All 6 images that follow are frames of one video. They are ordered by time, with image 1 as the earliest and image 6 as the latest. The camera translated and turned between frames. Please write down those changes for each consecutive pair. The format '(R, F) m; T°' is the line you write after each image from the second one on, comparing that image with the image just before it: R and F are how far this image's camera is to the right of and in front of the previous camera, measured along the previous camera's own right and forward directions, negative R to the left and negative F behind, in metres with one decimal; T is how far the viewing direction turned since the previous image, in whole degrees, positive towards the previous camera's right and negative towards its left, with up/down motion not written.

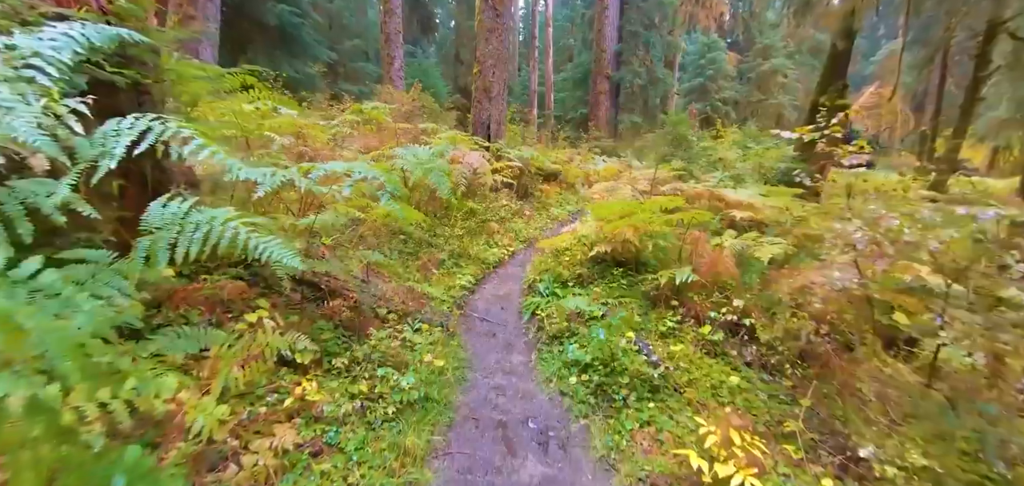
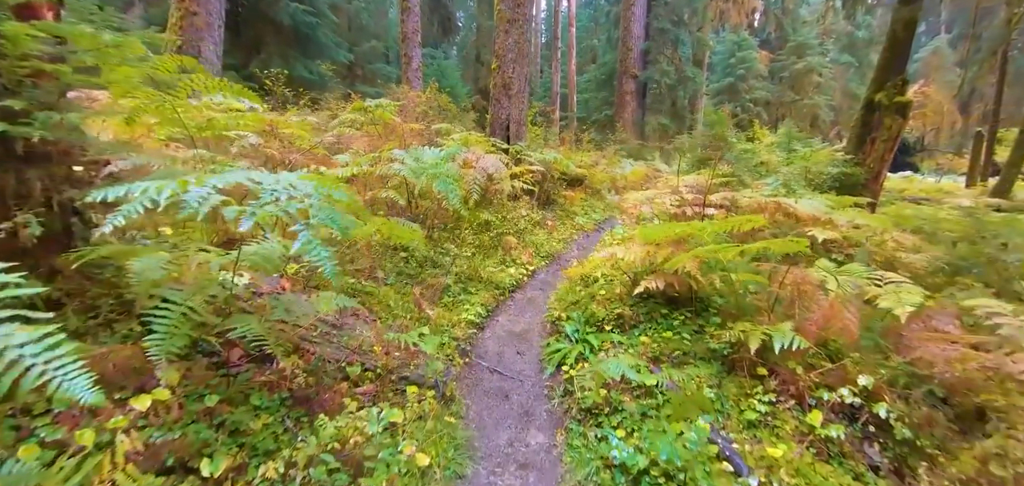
(0.0, +1.0) m; -3°
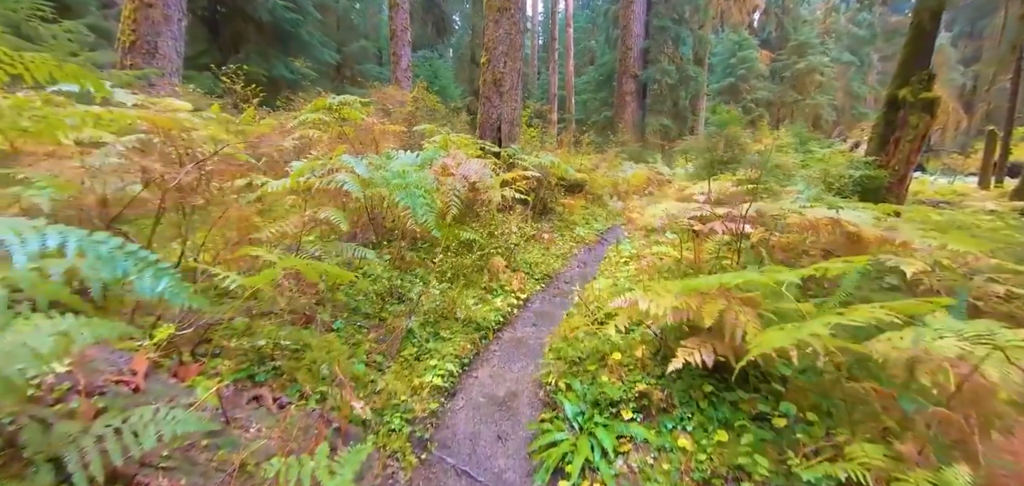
(+0.1, +1.1) m; 0°
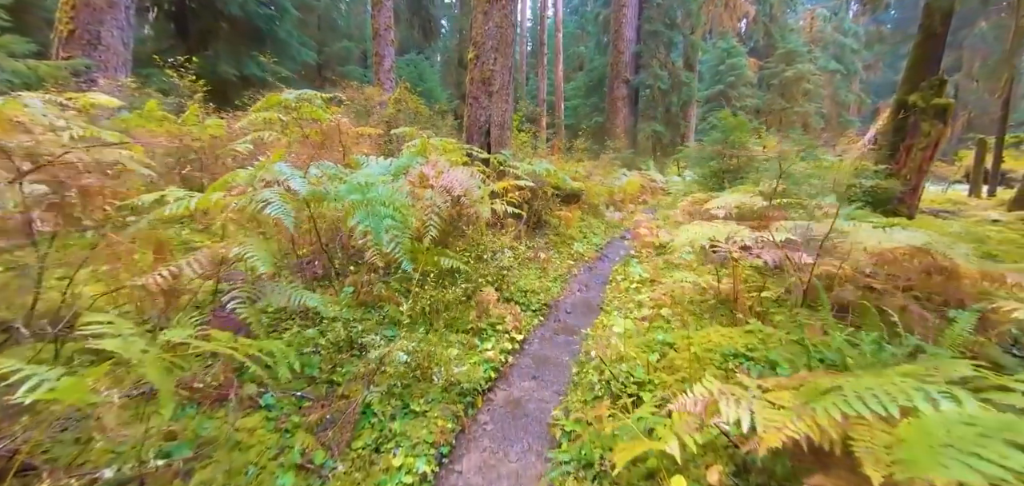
(-0.1, +0.9) m; +2°
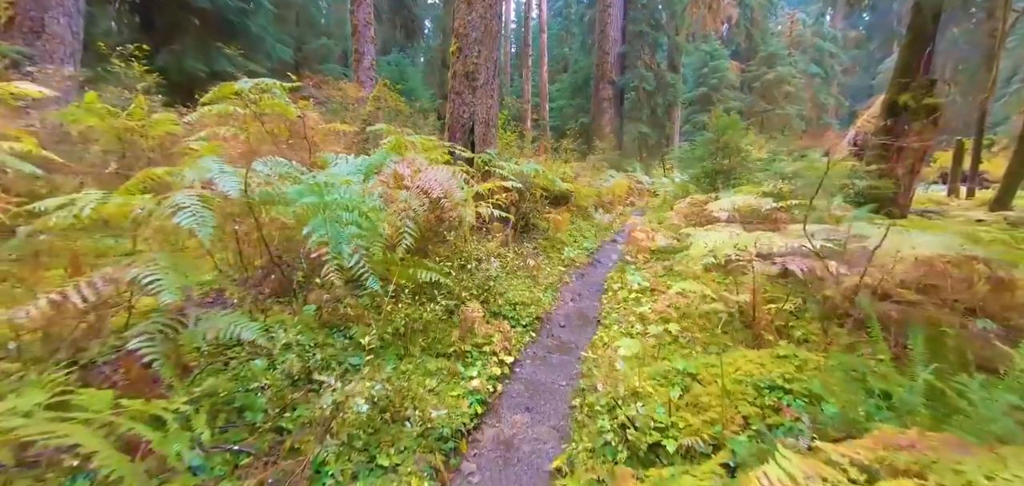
(0.0, +0.5) m; +2°
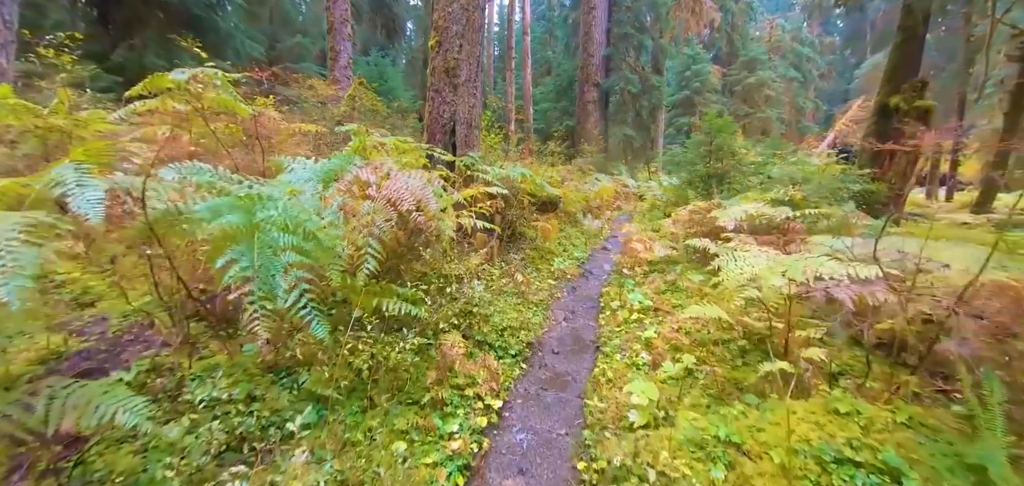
(0.0, +0.6) m; +2°
